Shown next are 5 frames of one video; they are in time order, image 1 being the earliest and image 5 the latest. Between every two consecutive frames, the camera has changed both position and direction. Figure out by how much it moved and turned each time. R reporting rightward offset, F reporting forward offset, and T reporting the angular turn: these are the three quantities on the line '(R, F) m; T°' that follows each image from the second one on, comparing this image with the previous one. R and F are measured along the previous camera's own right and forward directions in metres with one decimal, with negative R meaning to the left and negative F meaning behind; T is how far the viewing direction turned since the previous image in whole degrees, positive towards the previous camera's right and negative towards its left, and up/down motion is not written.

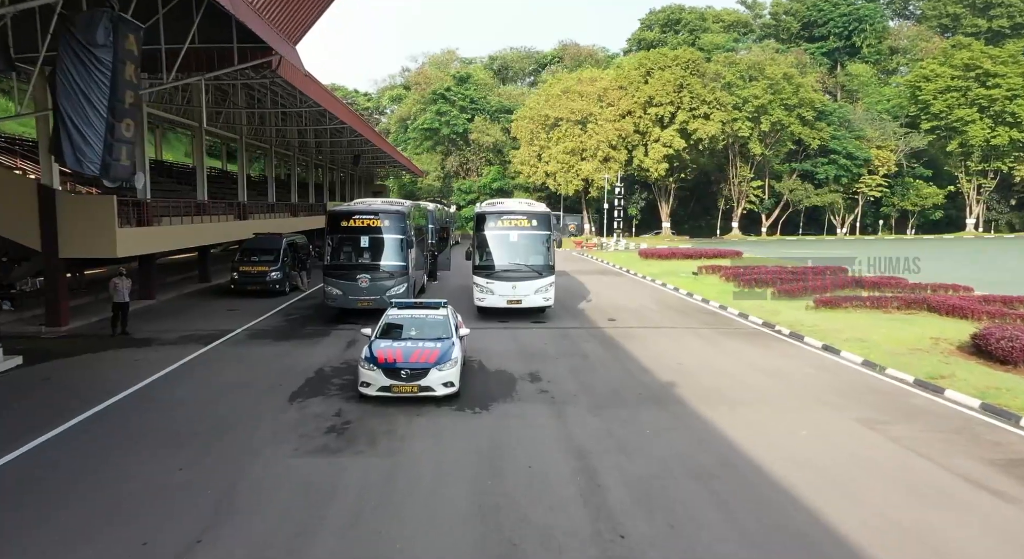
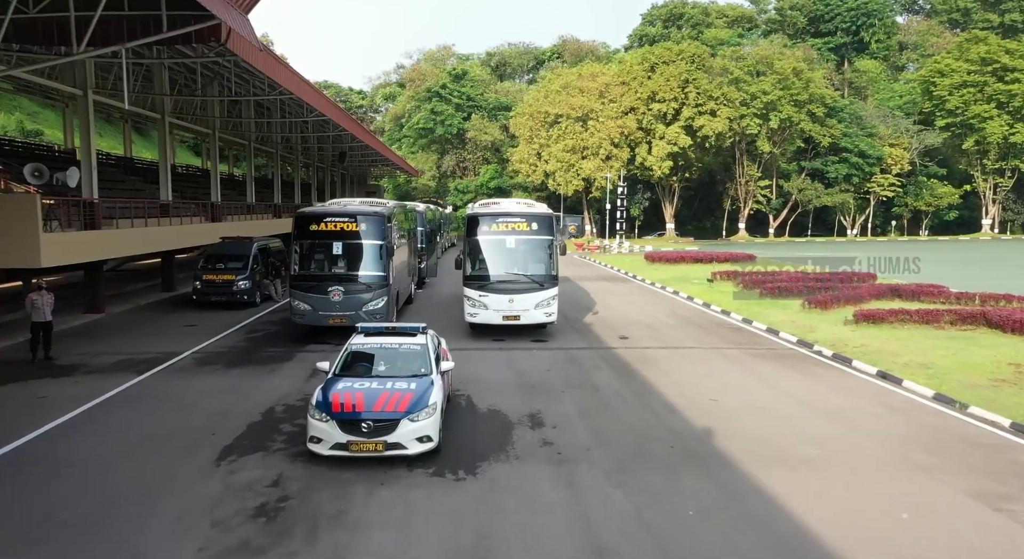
(0.0, +2.0) m; 0°
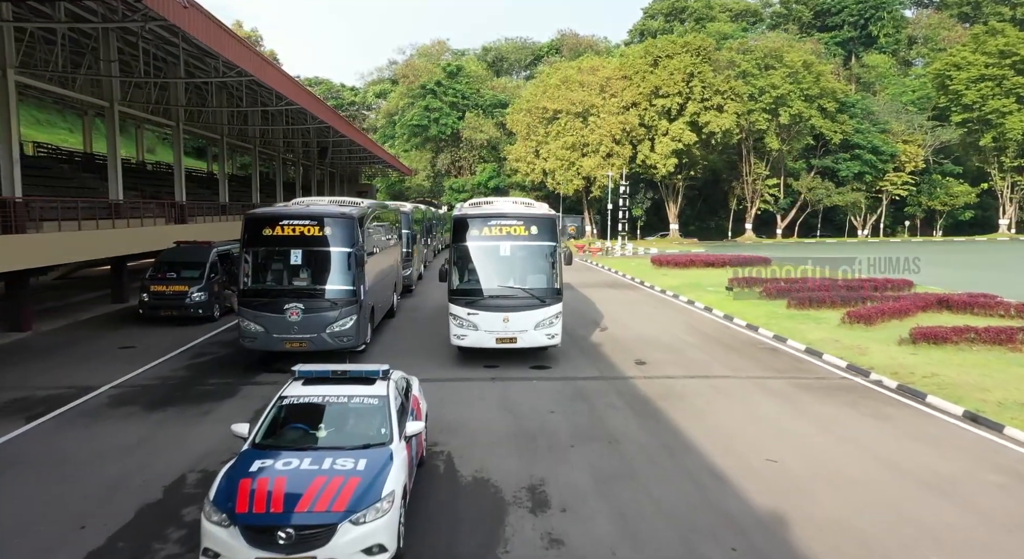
(0.0, +2.1) m; 0°
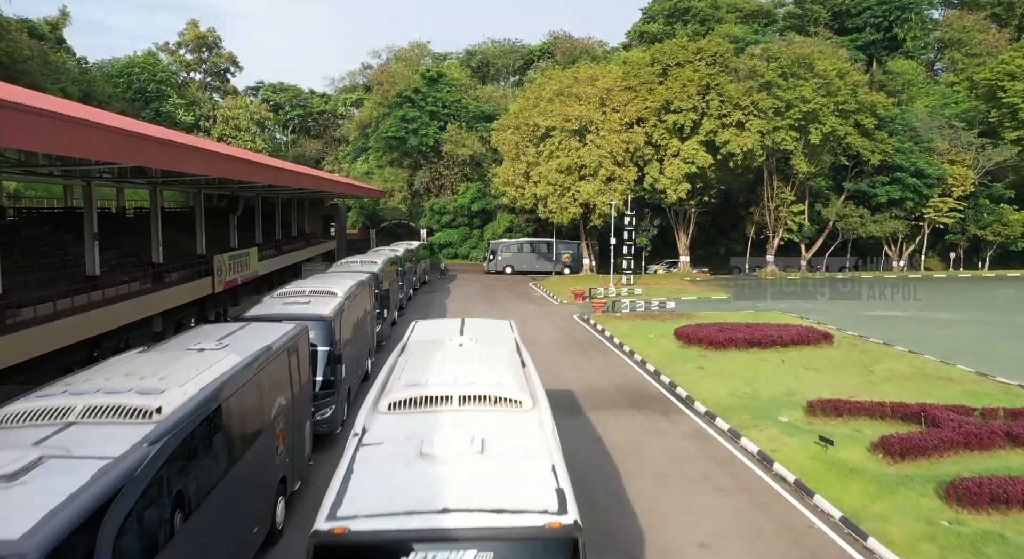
(+0.2, +6.7) m; +1°
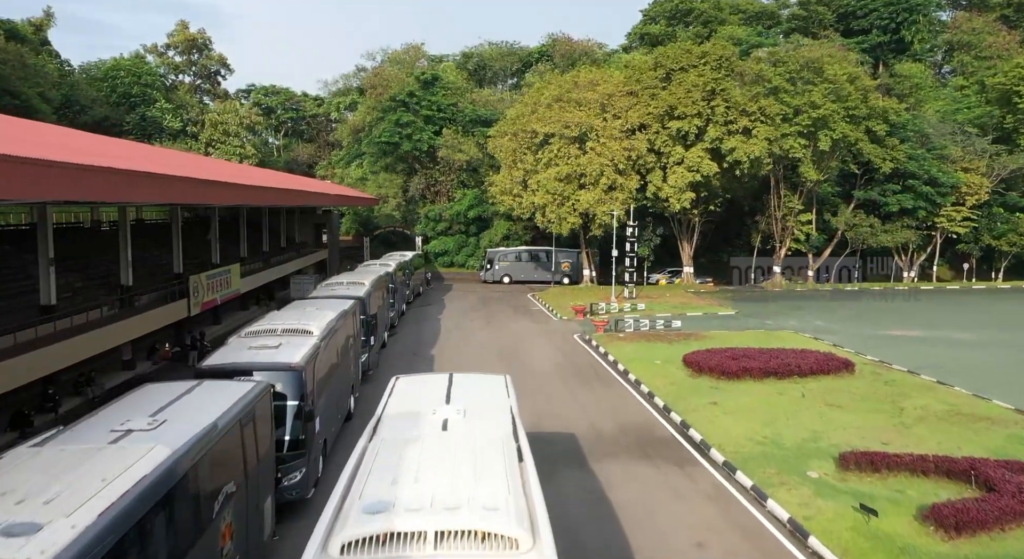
(0.0, +1.6) m; 0°
